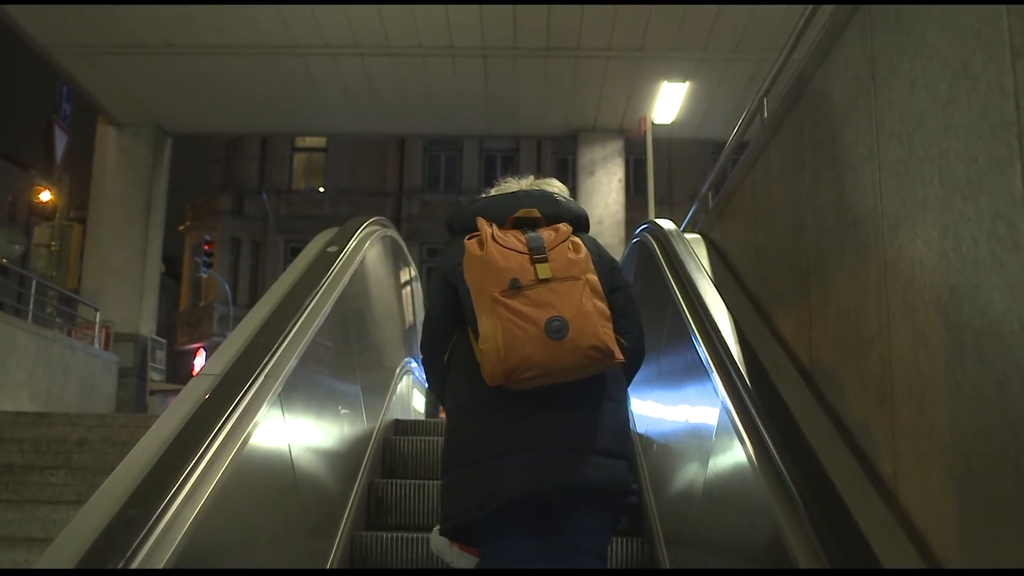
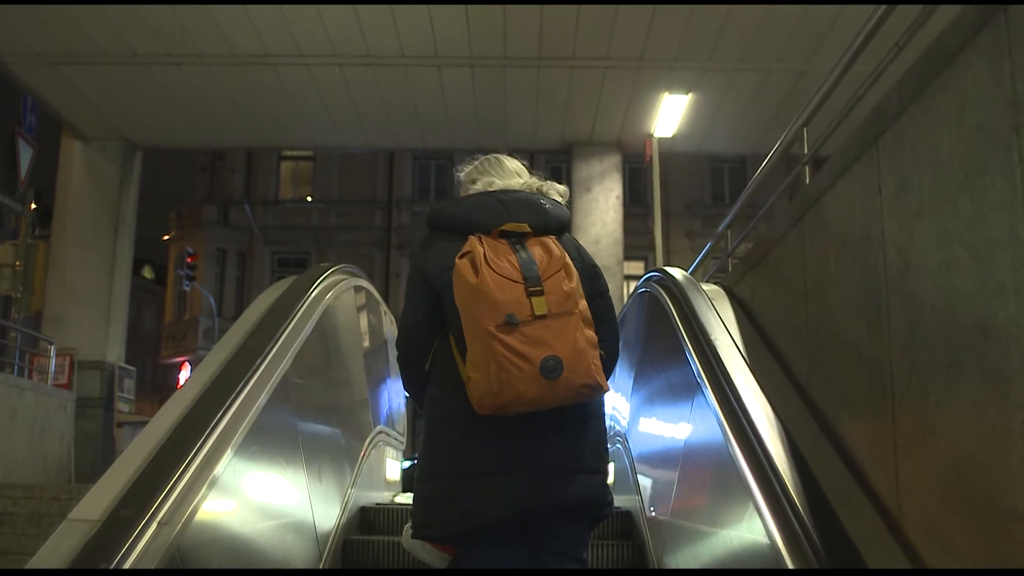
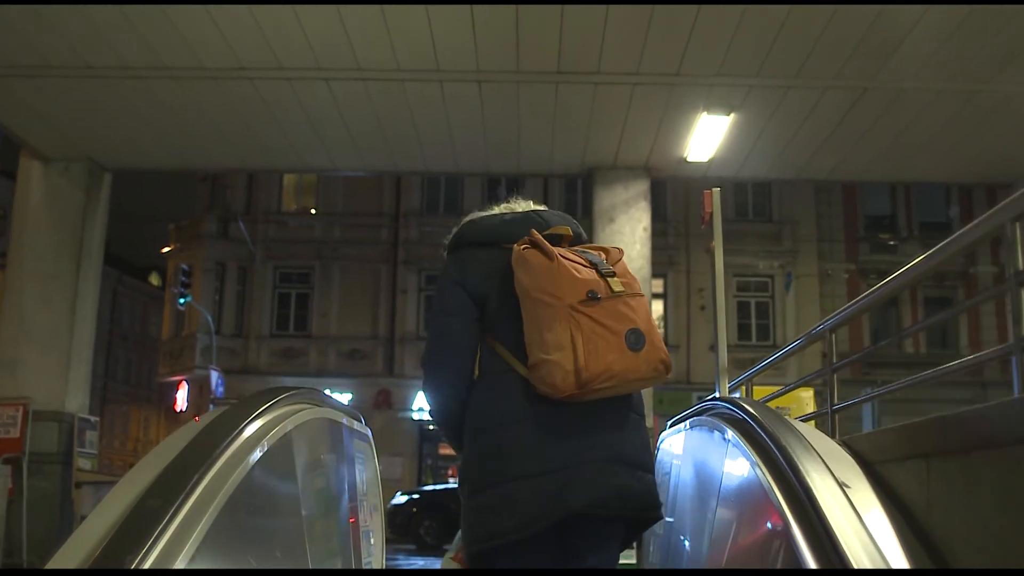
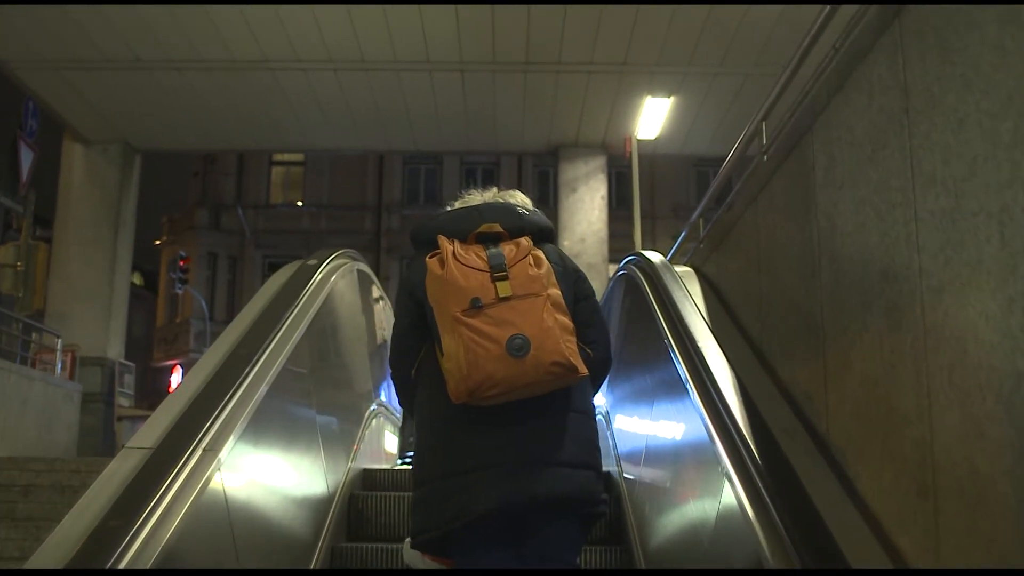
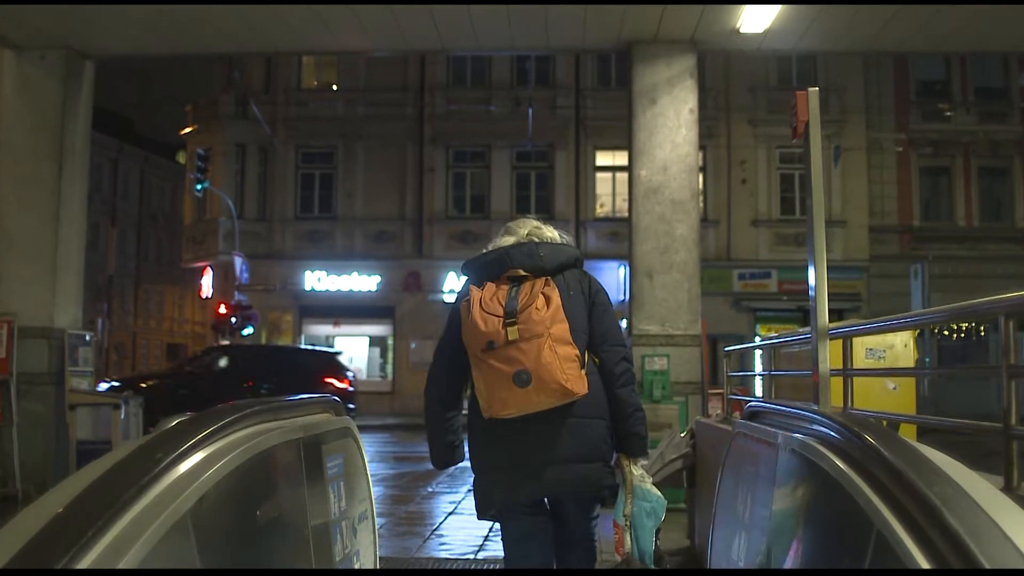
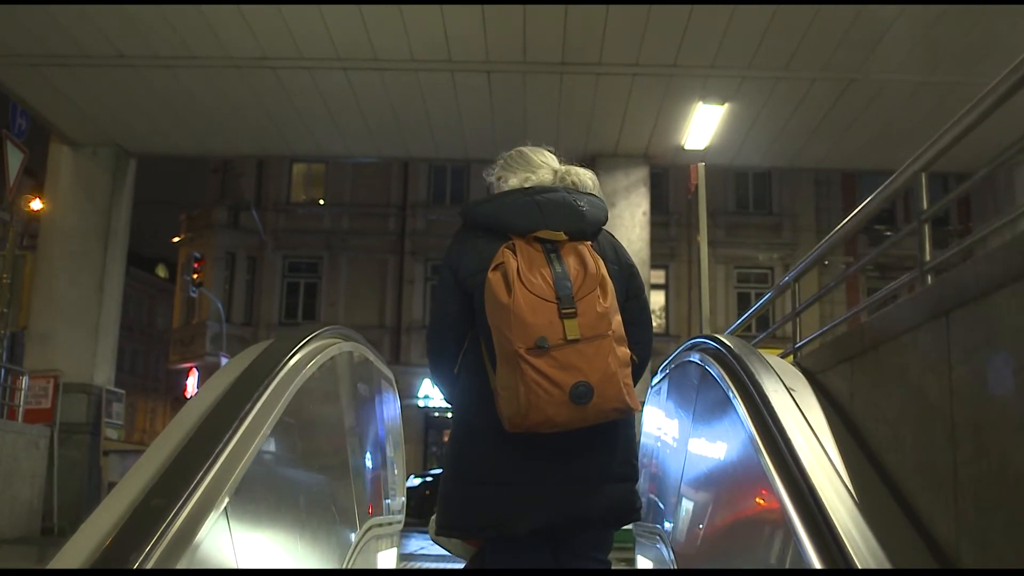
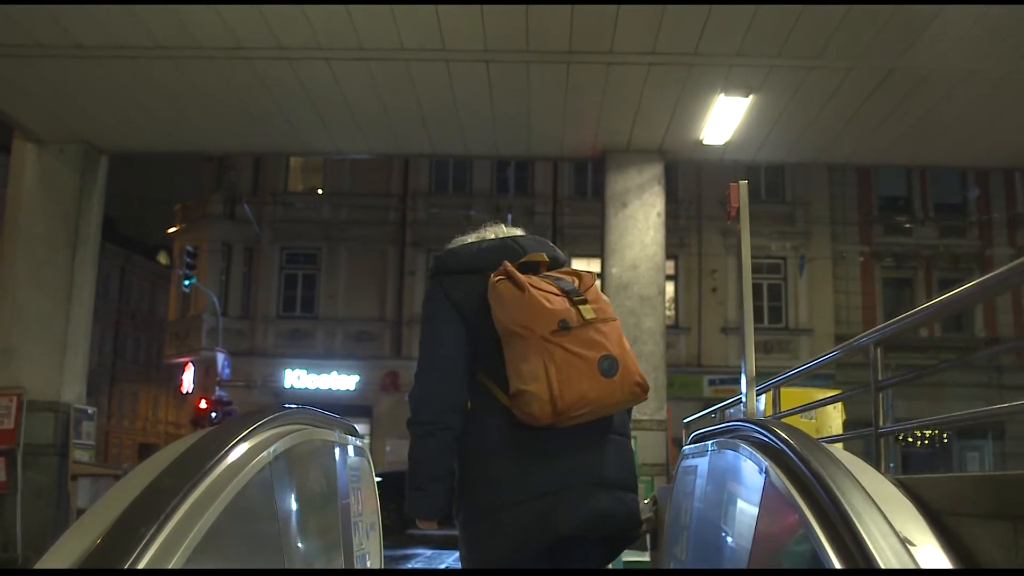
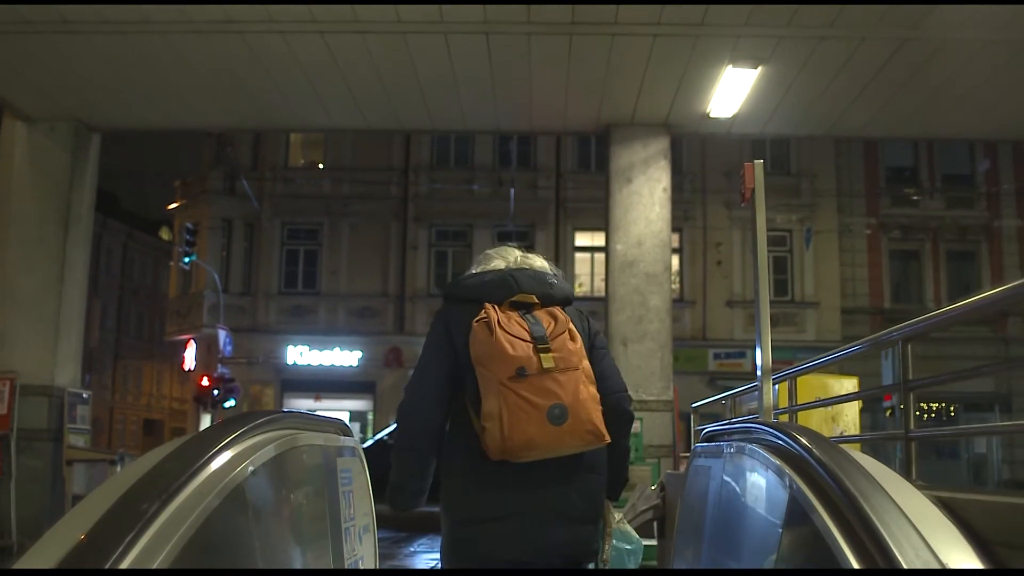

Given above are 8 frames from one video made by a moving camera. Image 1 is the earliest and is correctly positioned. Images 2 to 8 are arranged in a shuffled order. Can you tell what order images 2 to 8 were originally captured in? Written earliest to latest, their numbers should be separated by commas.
4, 2, 6, 3, 7, 8, 5
